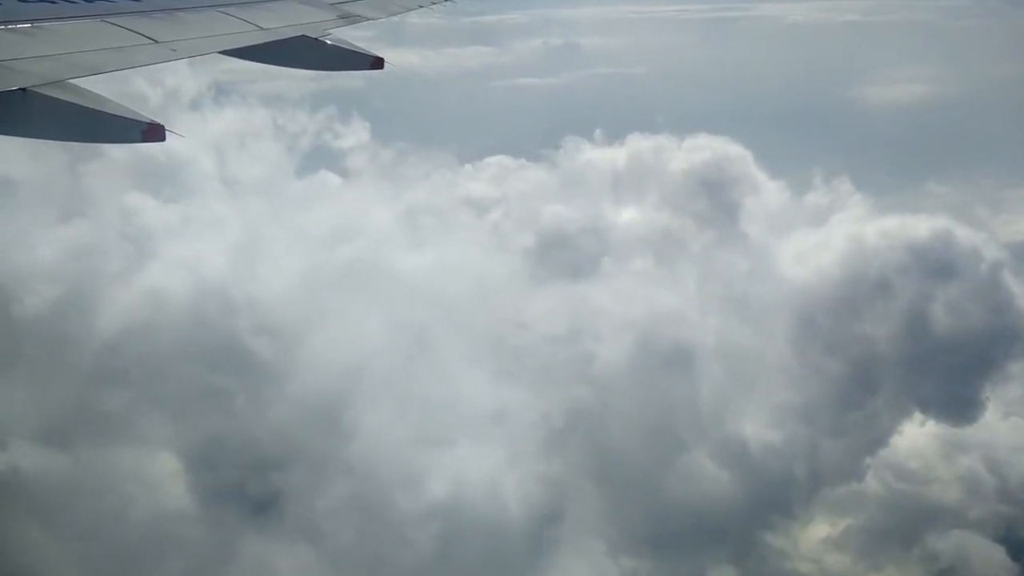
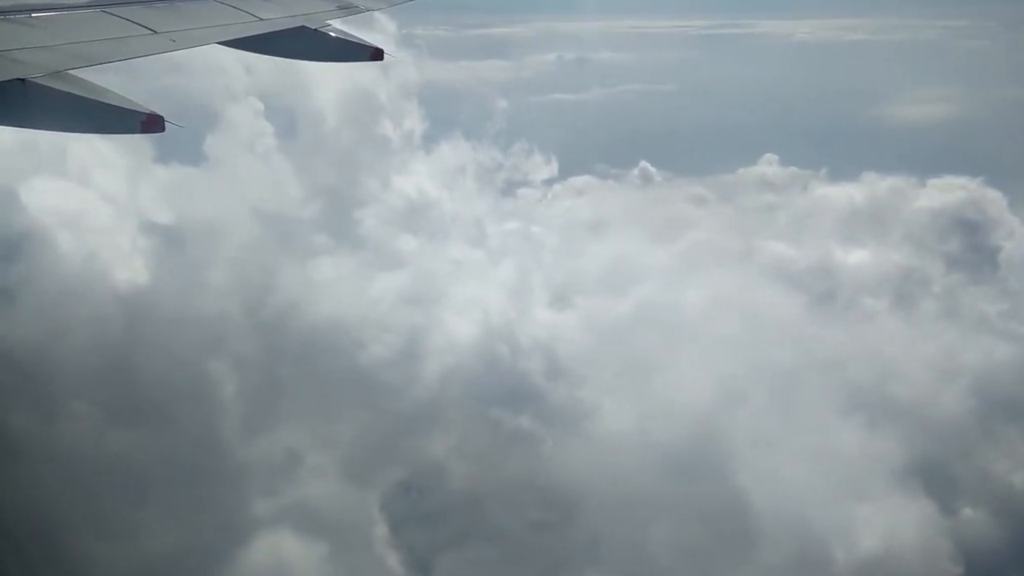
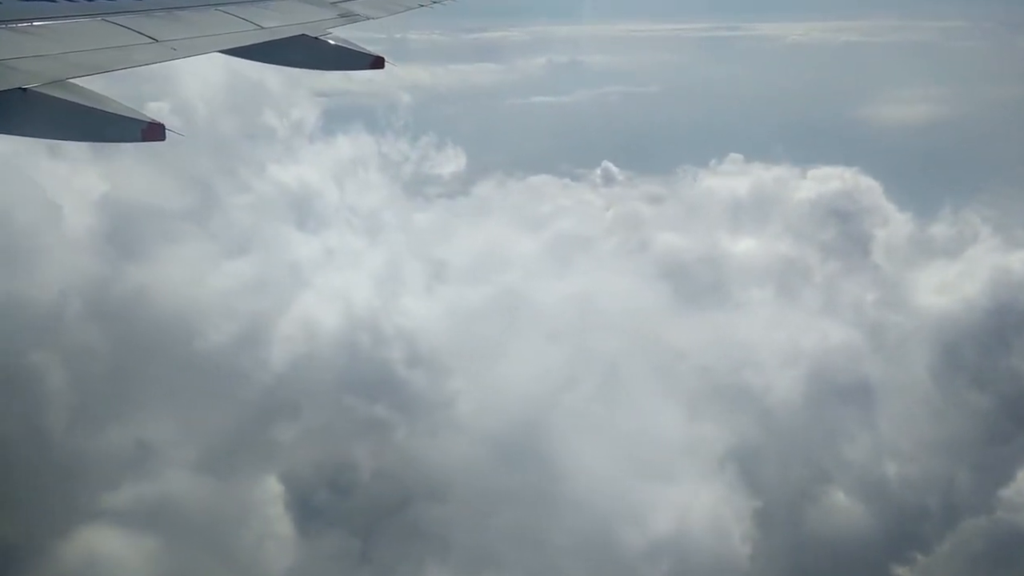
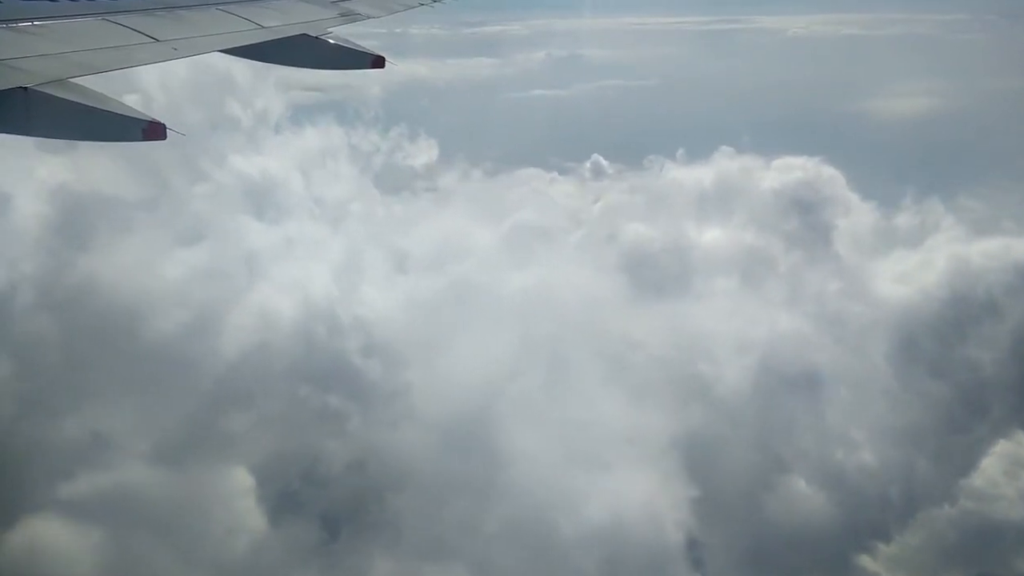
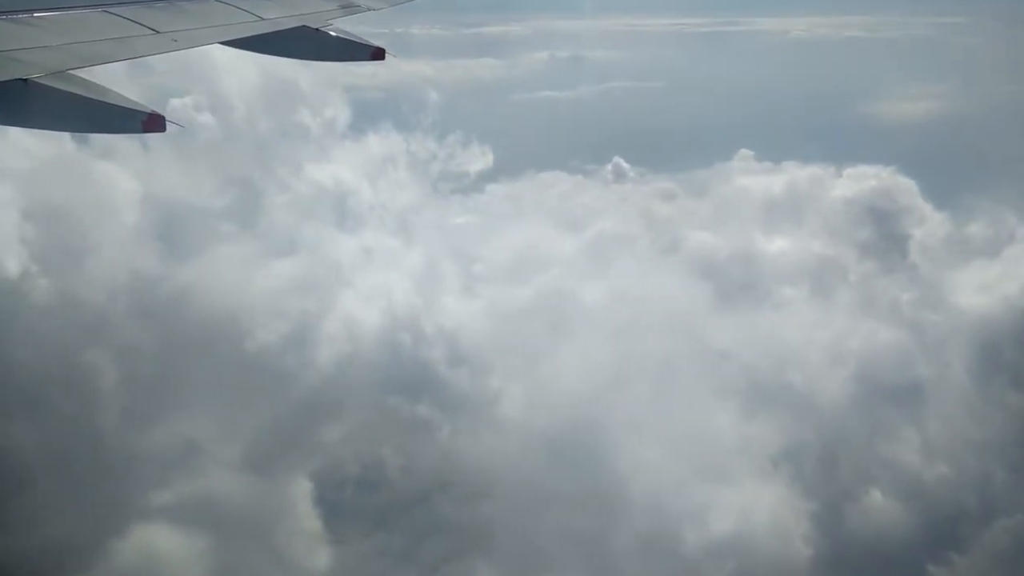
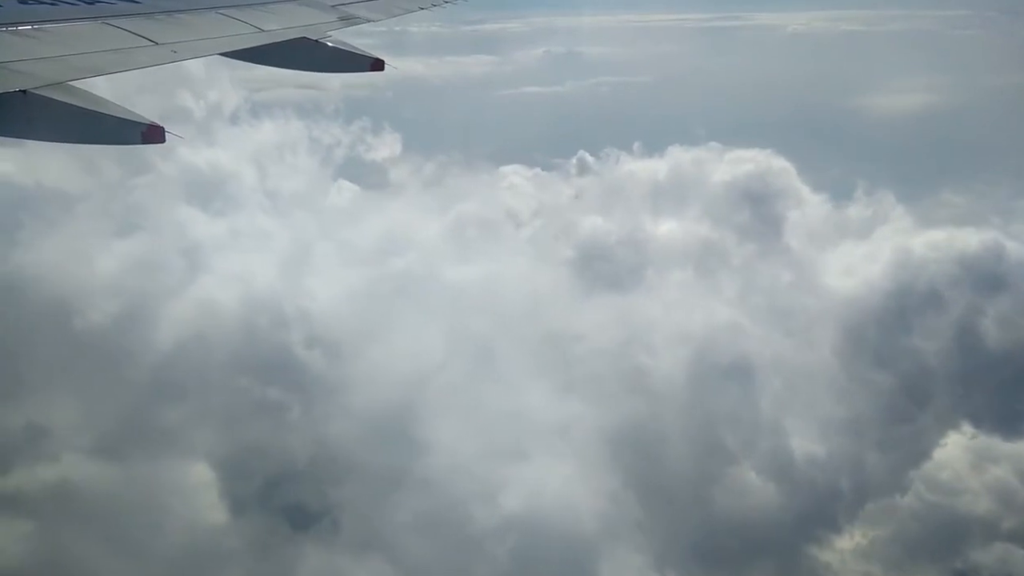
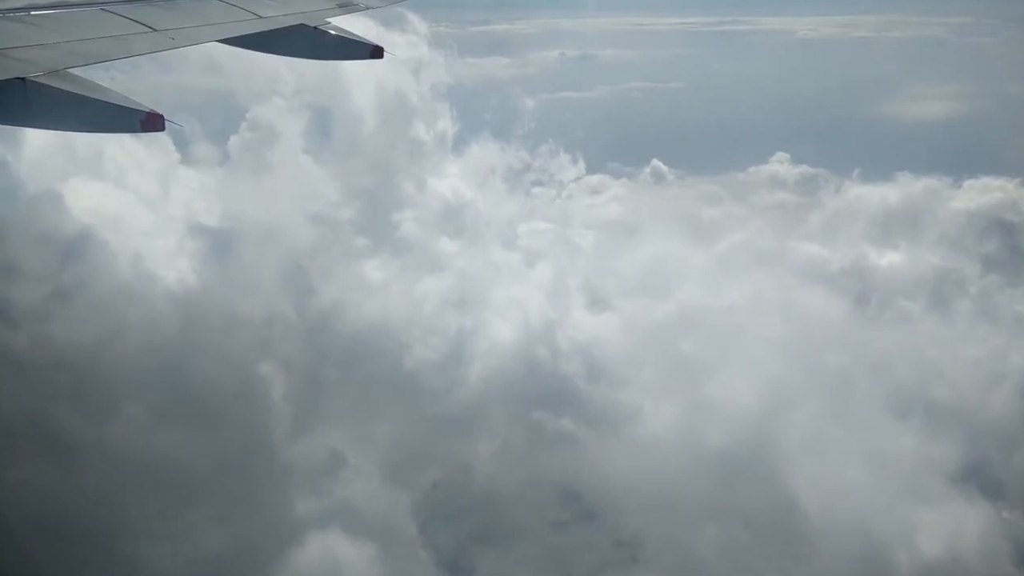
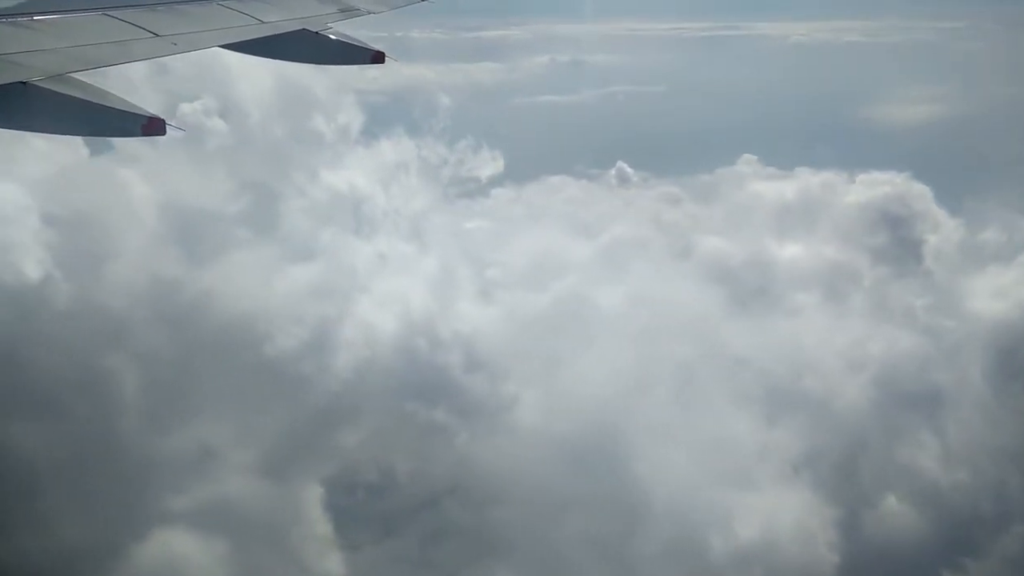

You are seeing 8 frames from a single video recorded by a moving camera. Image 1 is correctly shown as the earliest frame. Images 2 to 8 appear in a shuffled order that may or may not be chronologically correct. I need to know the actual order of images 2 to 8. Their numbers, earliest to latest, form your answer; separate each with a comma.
6, 4, 3, 5, 8, 2, 7
